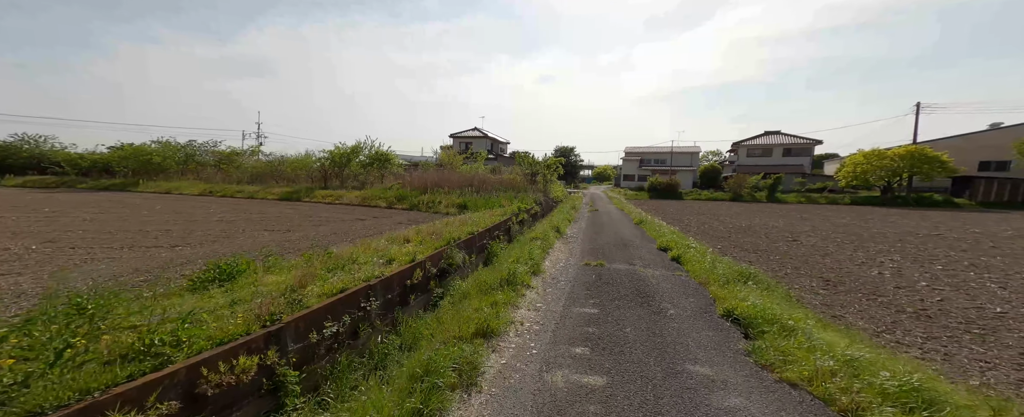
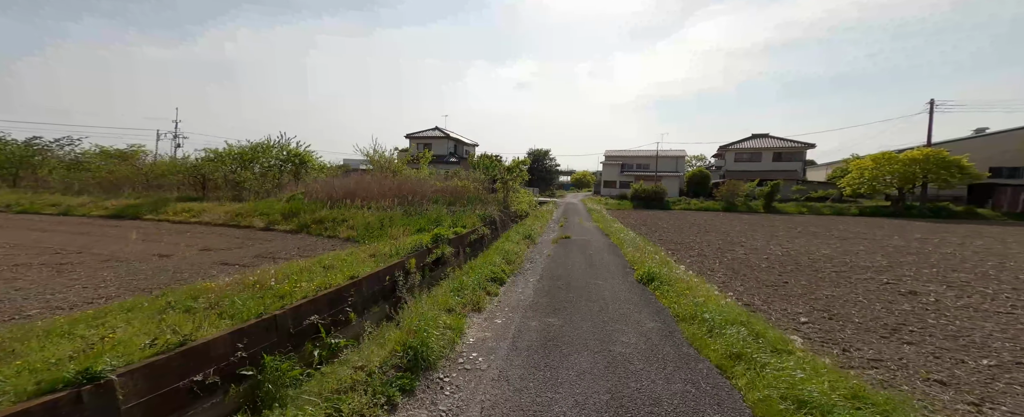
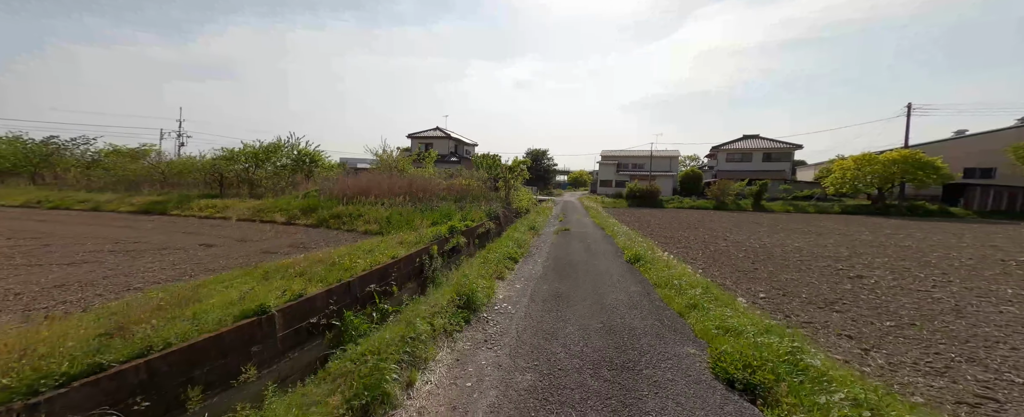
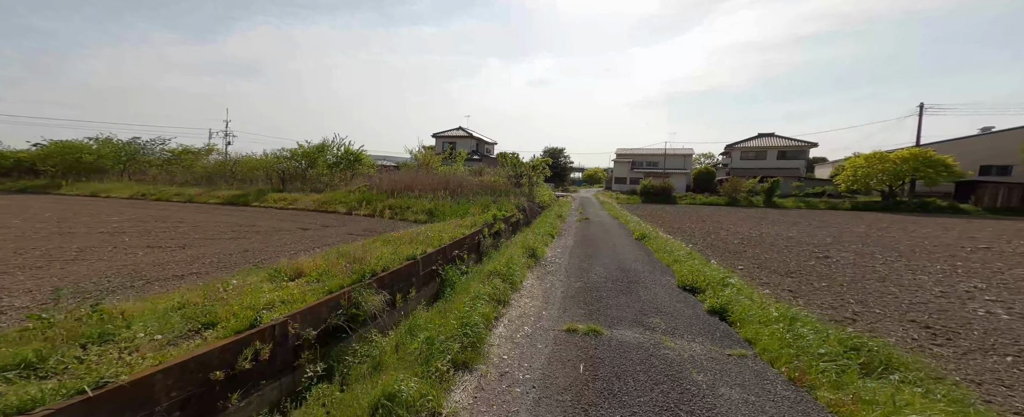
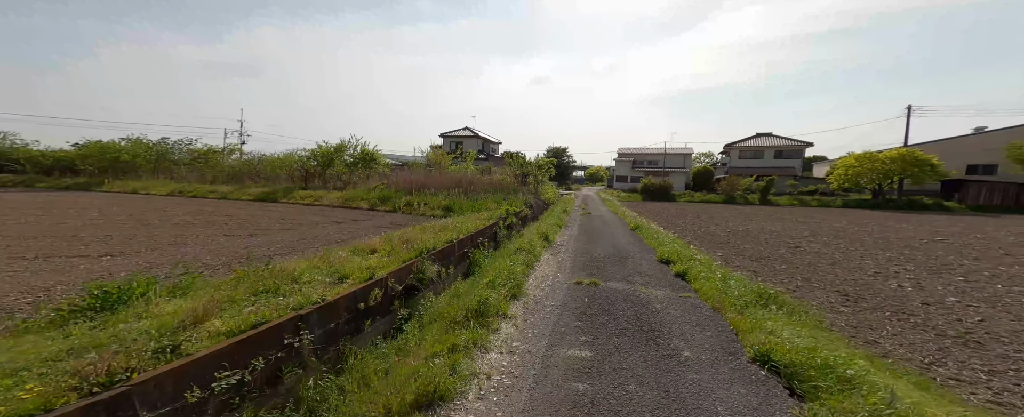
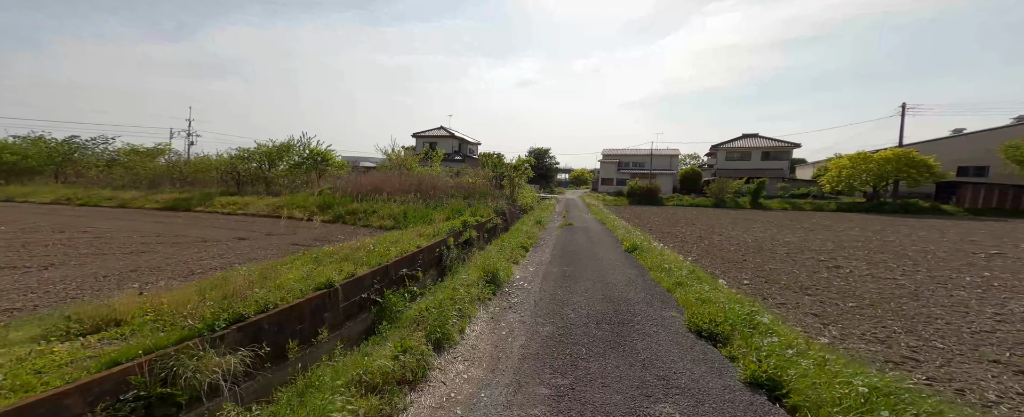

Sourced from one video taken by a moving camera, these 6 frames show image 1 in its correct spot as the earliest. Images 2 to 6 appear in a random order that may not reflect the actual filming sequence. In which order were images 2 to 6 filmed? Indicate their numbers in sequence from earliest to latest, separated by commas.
5, 4, 6, 3, 2
